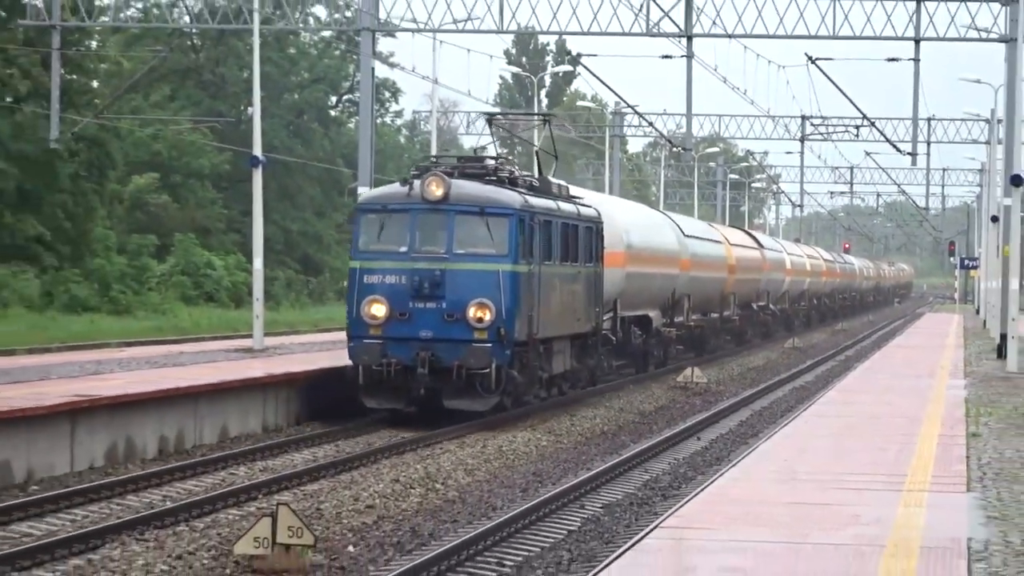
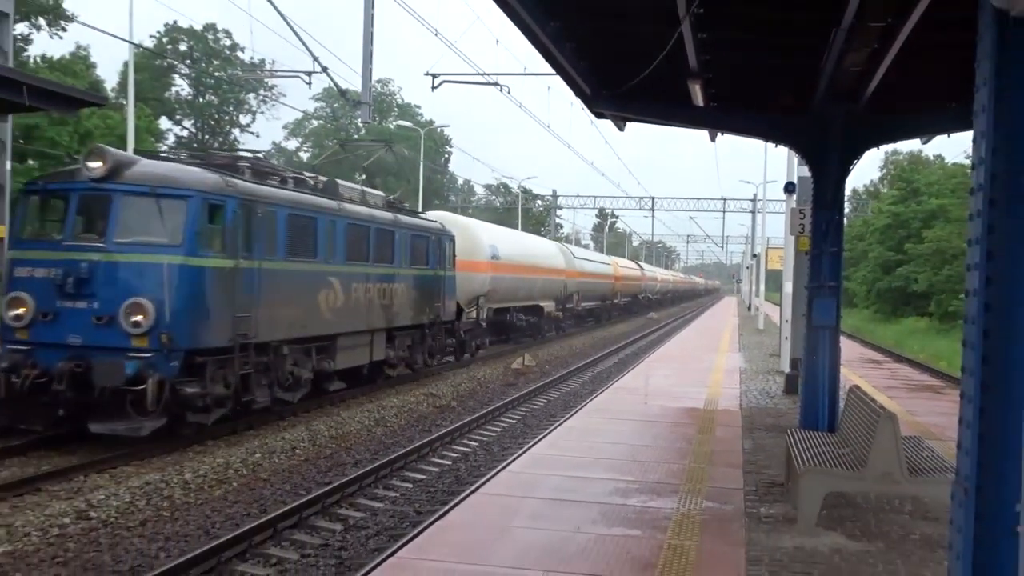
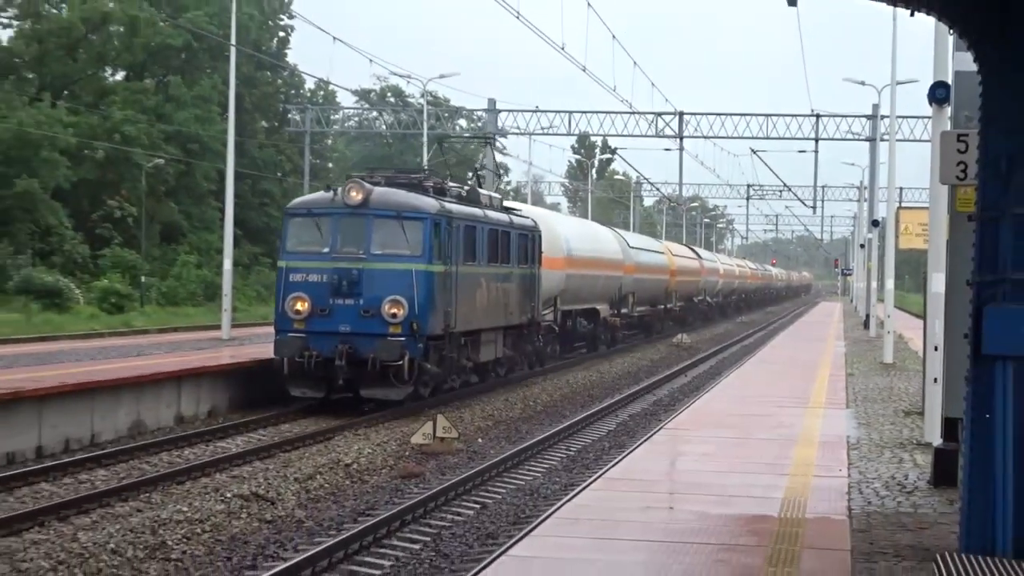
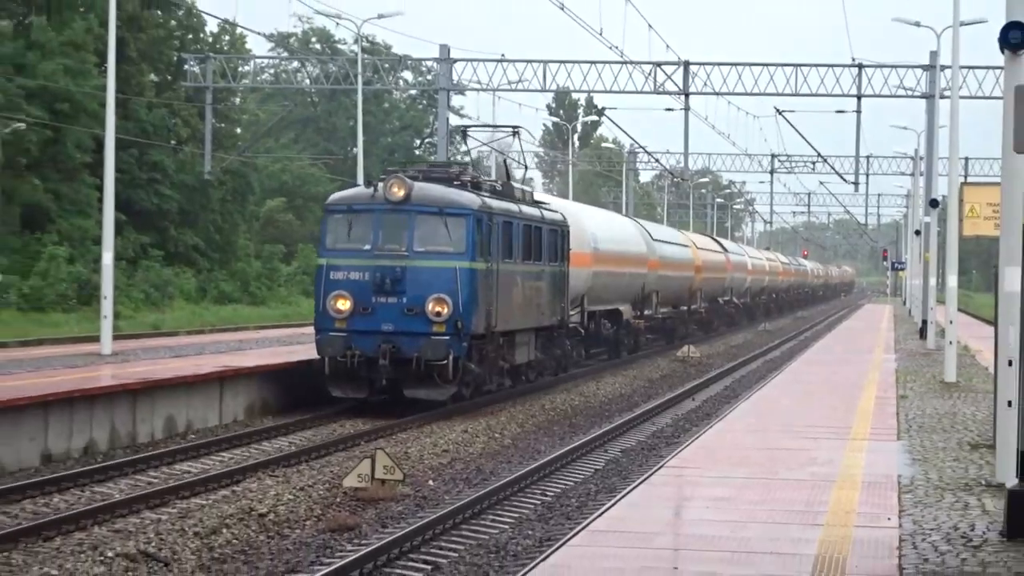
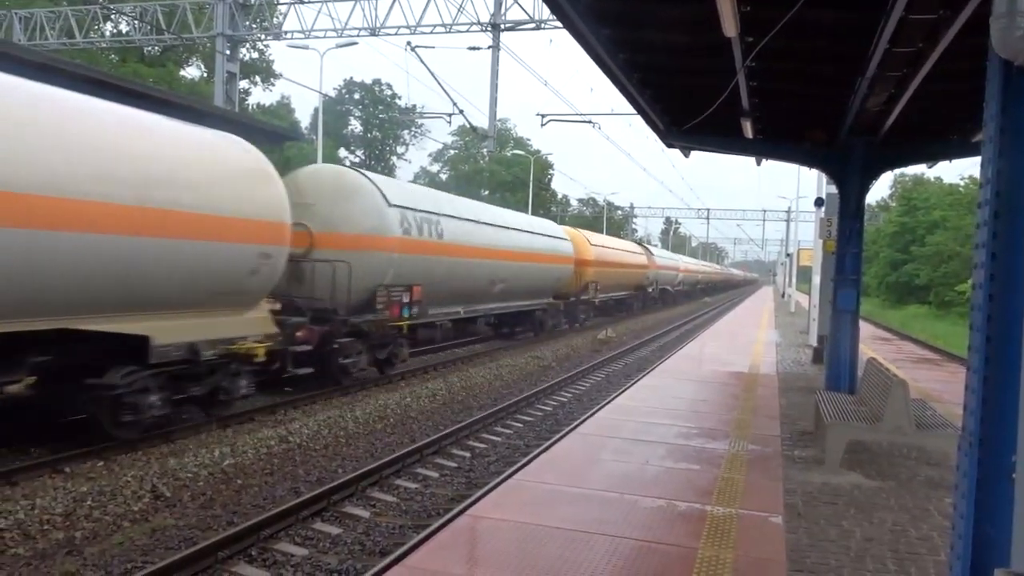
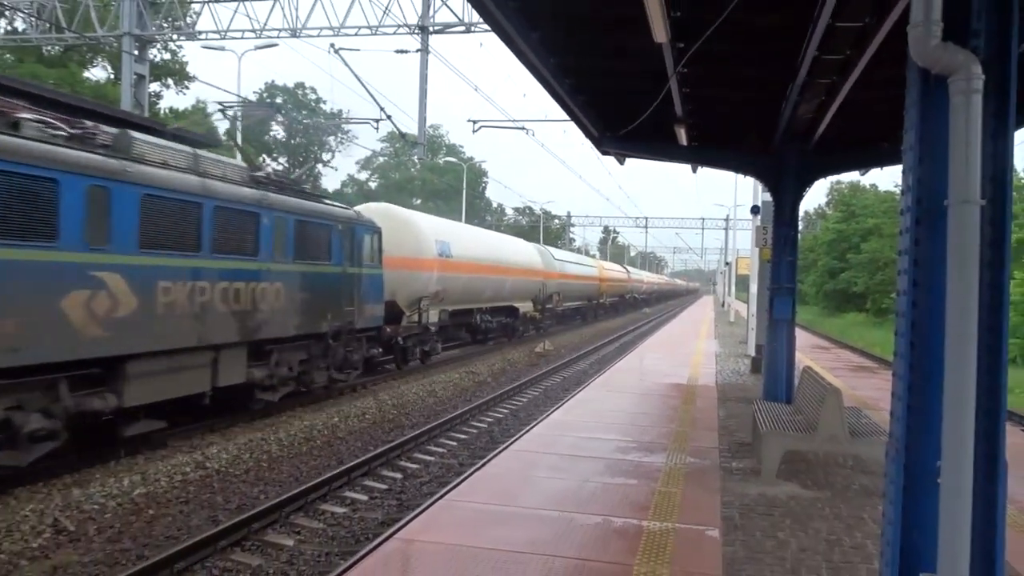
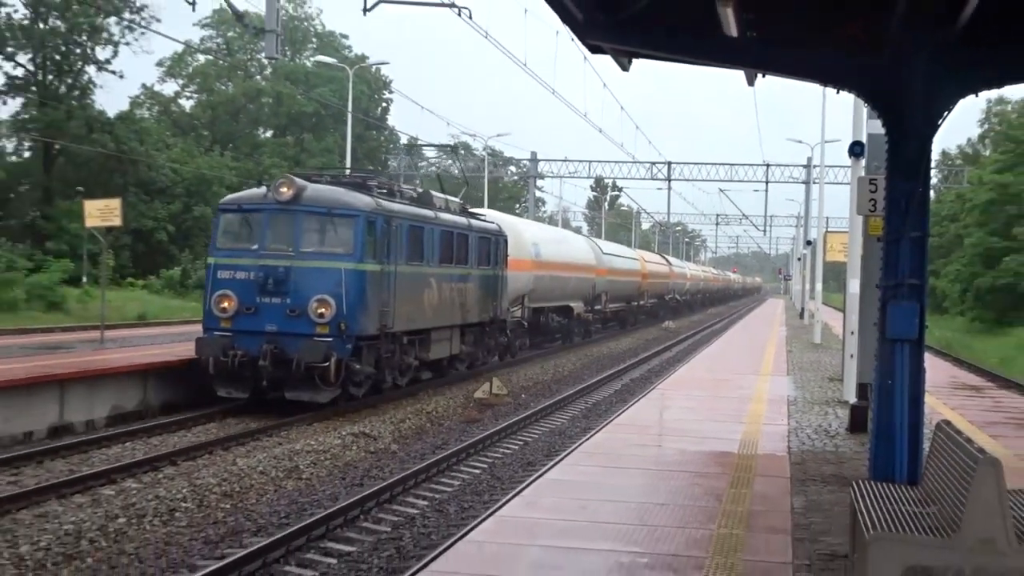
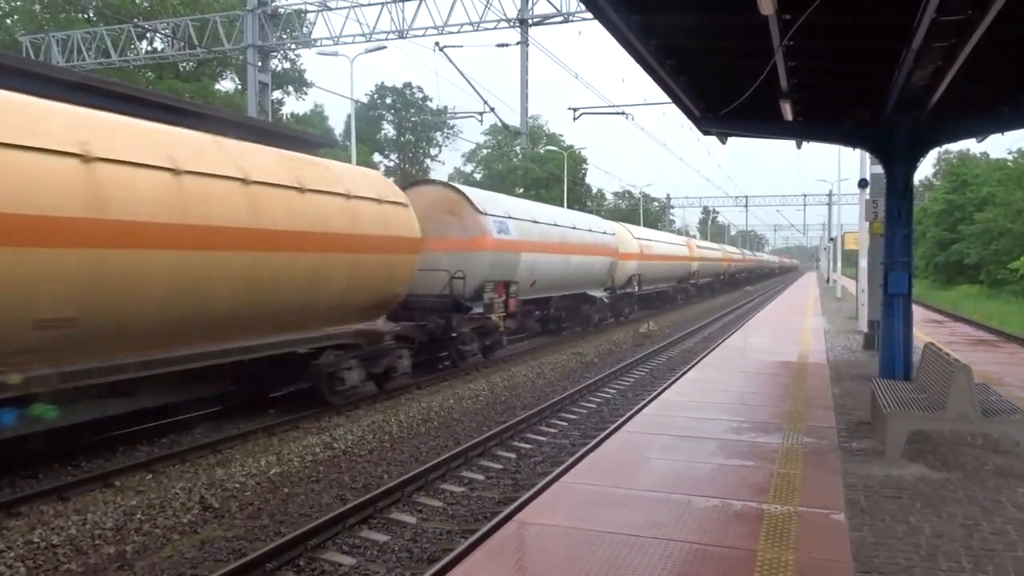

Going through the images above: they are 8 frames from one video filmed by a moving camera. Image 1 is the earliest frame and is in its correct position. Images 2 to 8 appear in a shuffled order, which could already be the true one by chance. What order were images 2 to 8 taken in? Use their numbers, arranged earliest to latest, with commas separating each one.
4, 3, 7, 2, 6, 5, 8
